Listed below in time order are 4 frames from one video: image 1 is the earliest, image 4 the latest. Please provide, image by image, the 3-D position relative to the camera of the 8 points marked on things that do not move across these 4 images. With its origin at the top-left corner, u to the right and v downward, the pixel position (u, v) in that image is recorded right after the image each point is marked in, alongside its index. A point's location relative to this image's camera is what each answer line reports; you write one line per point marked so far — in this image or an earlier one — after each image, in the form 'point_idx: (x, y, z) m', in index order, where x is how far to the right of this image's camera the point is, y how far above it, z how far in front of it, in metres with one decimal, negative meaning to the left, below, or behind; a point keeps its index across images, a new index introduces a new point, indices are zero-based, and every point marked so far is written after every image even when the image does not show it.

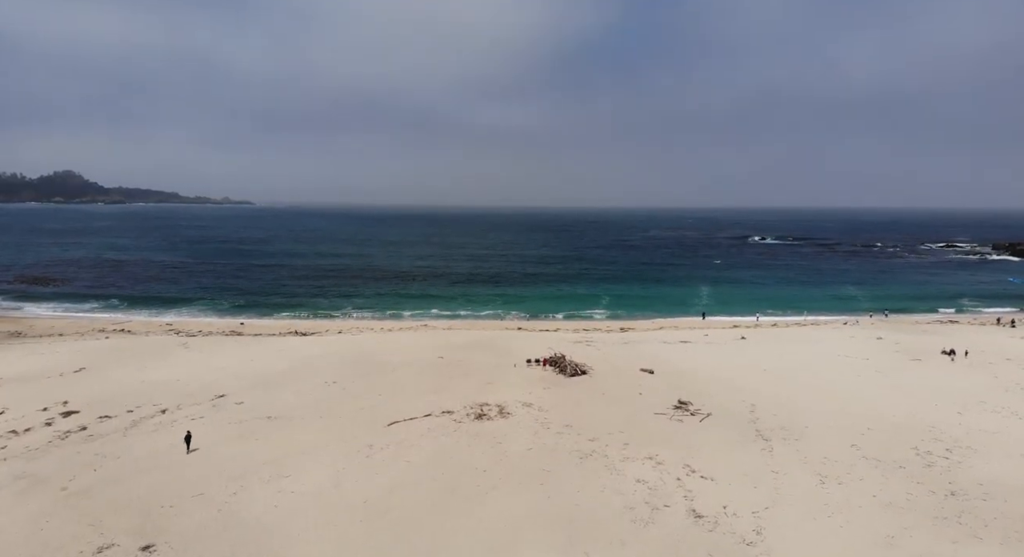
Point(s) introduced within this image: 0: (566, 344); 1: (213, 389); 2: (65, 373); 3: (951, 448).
0: (+2.0, -2.5, +19.9) m
1: (-8.9, -3.3, +16.1) m
2: (-14.1, -3.0, +17.1) m
3: (+10.2, -4.0, +12.6) m
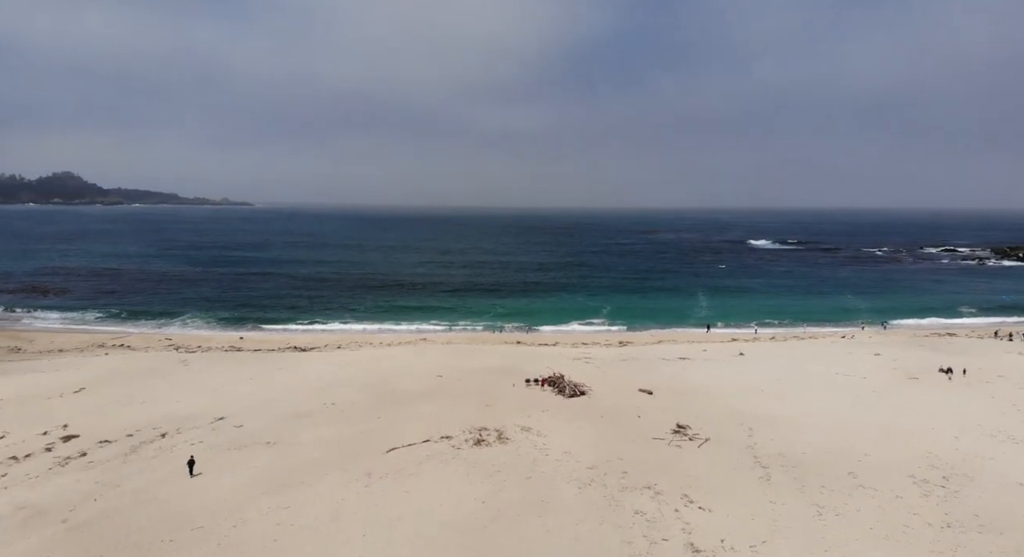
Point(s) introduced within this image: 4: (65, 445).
0: (+2.0, -3.2, +19.9) m
1: (-8.9, -4.0, +16.1) m
2: (-14.1, -3.7, +17.1) m
3: (+10.2, -4.6, +12.7) m
4: (-11.9, -4.4, +14.4) m
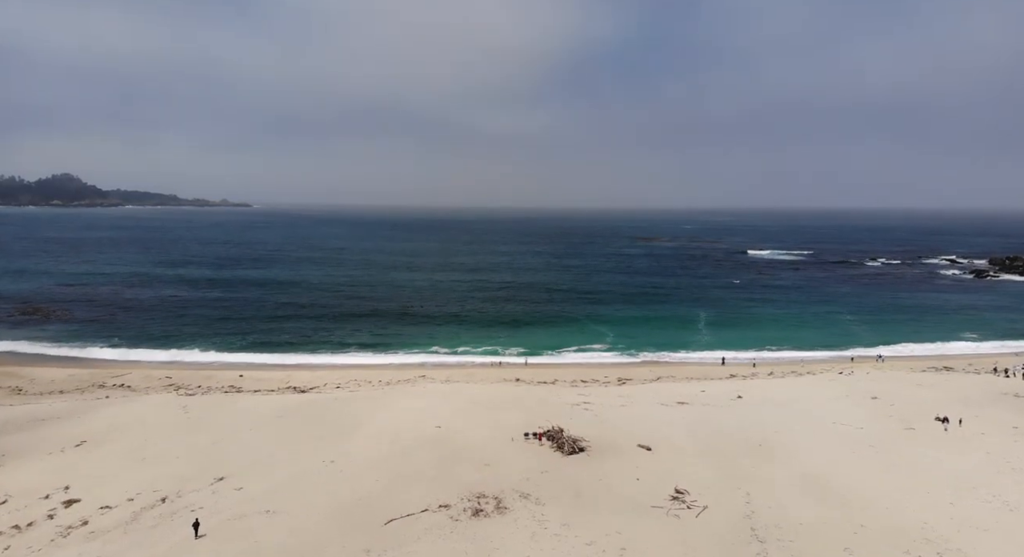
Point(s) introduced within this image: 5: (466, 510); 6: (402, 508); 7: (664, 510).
0: (+1.9, -5.0, +20.0) m
1: (-8.9, -5.8, +16.2) m
2: (-14.2, -5.5, +17.2) m
3: (+10.1, -6.4, +12.8) m
4: (-11.9, -6.2, +14.5) m
5: (-1.2, -6.0, +14.0) m
6: (-2.9, -6.0, +14.3) m
7: (+3.9, -6.0, +14.1) m
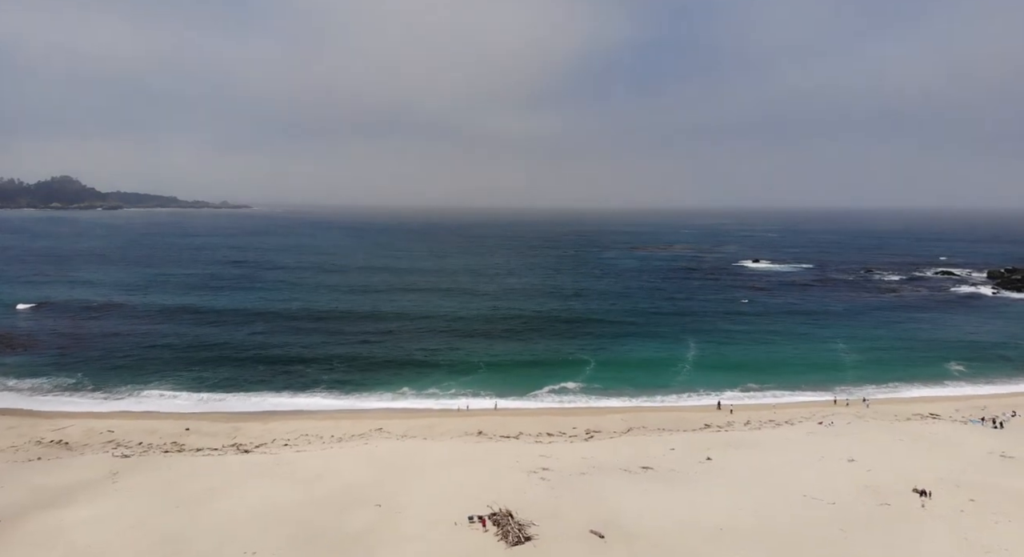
0: (+0.2, -7.2, +18.7) m
1: (-10.7, -8.0, +14.9) m
2: (-15.9, -7.6, +15.9) m
3: (+8.4, -8.6, +11.5) m
4: (-13.7, -8.4, +13.2) m
5: (-2.9, -8.1, +12.7) m
6: (-4.6, -8.2, +13.0) m
7: (+2.2, -8.2, +12.8) m
